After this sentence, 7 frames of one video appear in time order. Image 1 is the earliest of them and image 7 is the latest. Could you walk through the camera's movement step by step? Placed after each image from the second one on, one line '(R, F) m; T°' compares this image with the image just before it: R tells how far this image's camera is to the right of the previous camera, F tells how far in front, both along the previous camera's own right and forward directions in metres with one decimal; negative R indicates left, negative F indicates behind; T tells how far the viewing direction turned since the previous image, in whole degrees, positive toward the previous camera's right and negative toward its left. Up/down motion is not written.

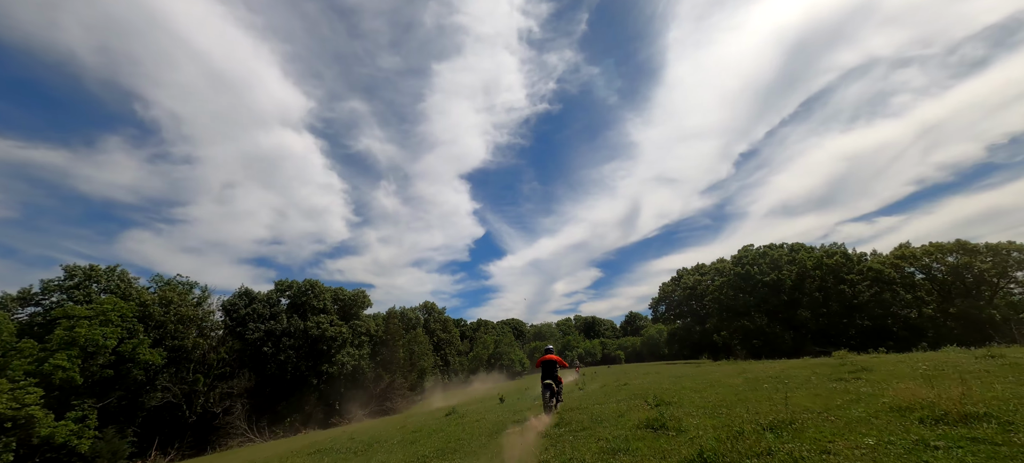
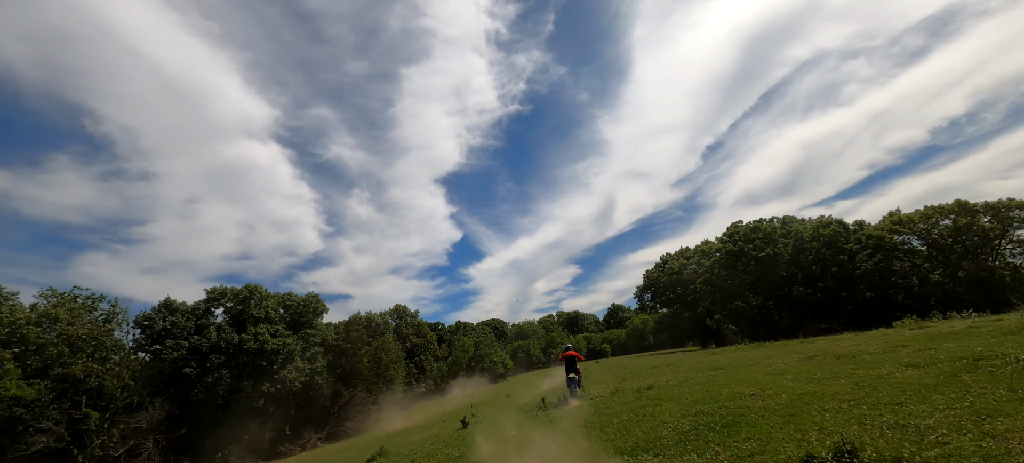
(+0.7, +6.1) m; +3°
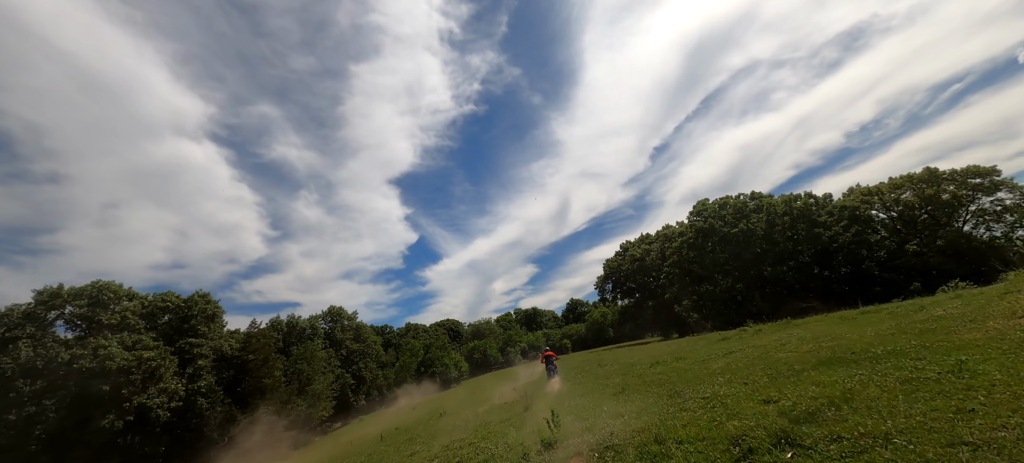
(+1.2, +7.9) m; +6°
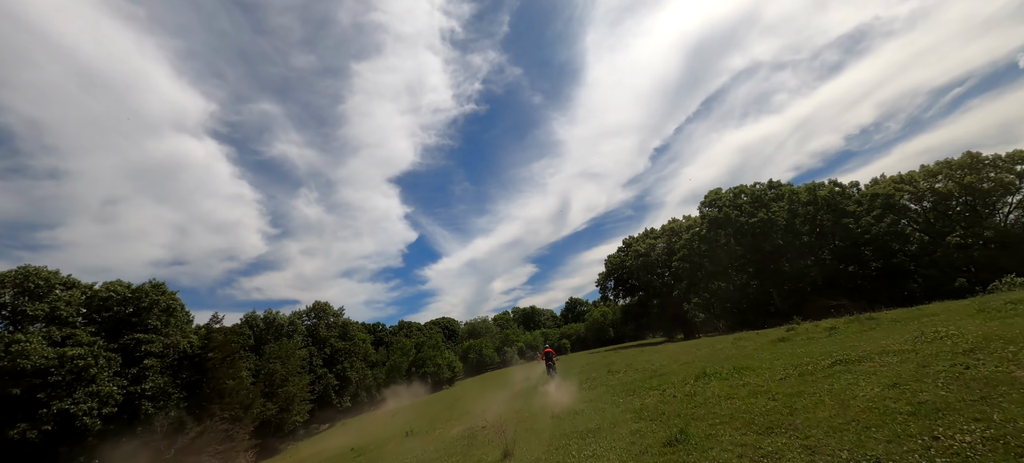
(+0.5, +4.5) m; 0°
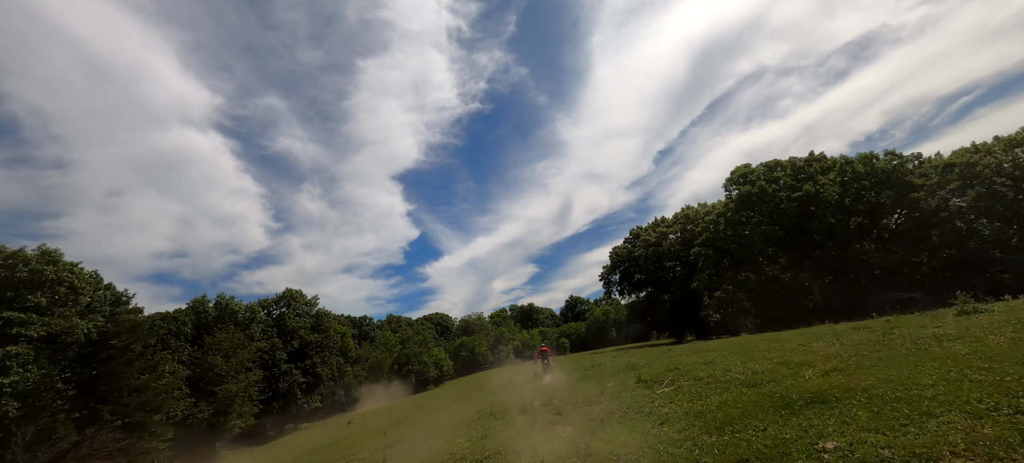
(+1.1, +7.7) m; 0°
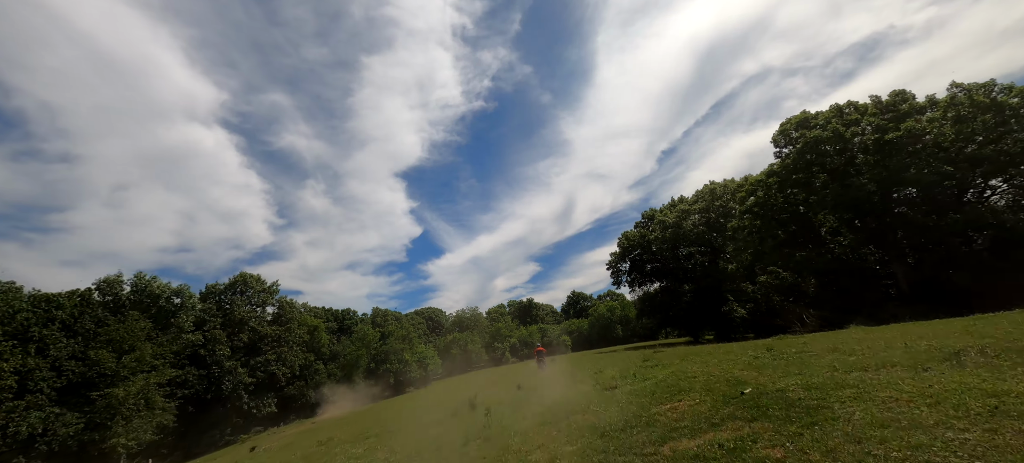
(+1.2, +9.6) m; 0°
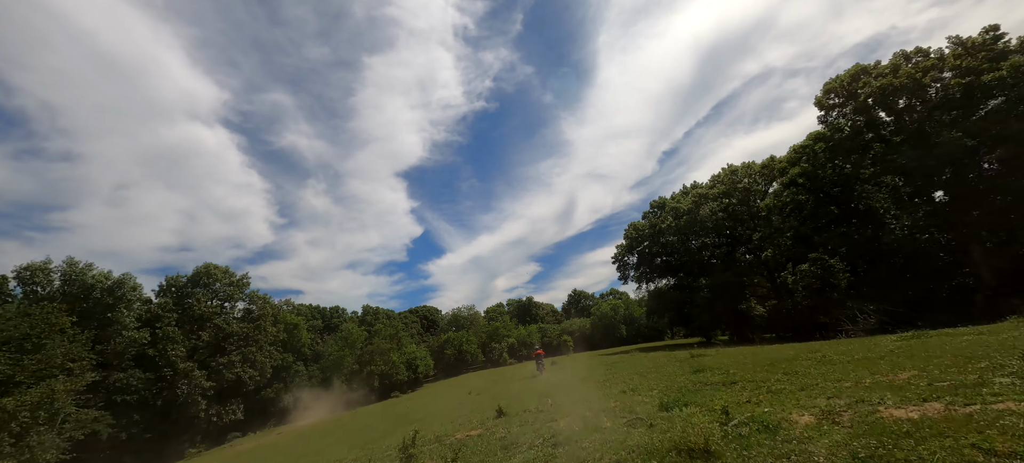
(+0.6, +5.6) m; 0°
